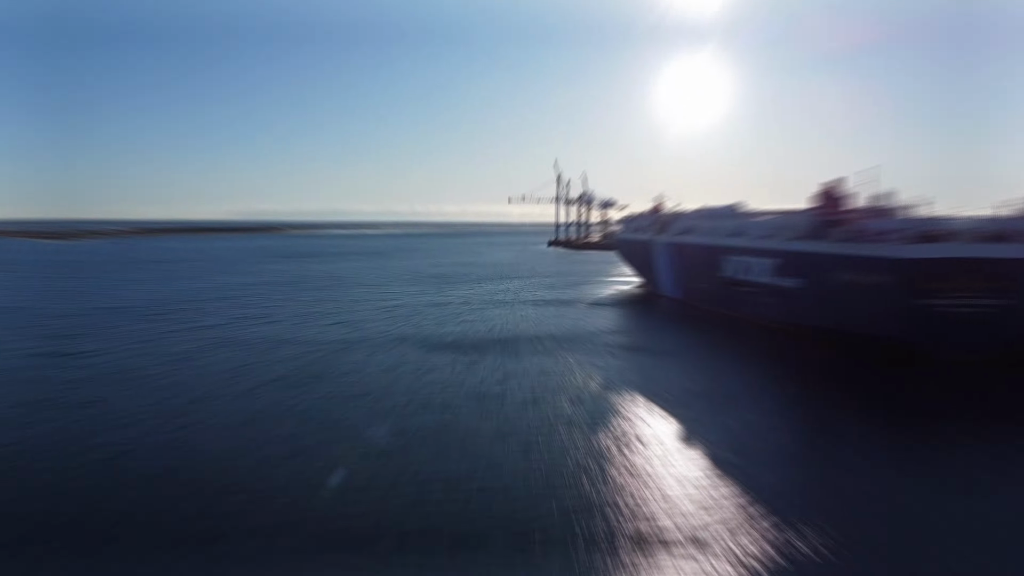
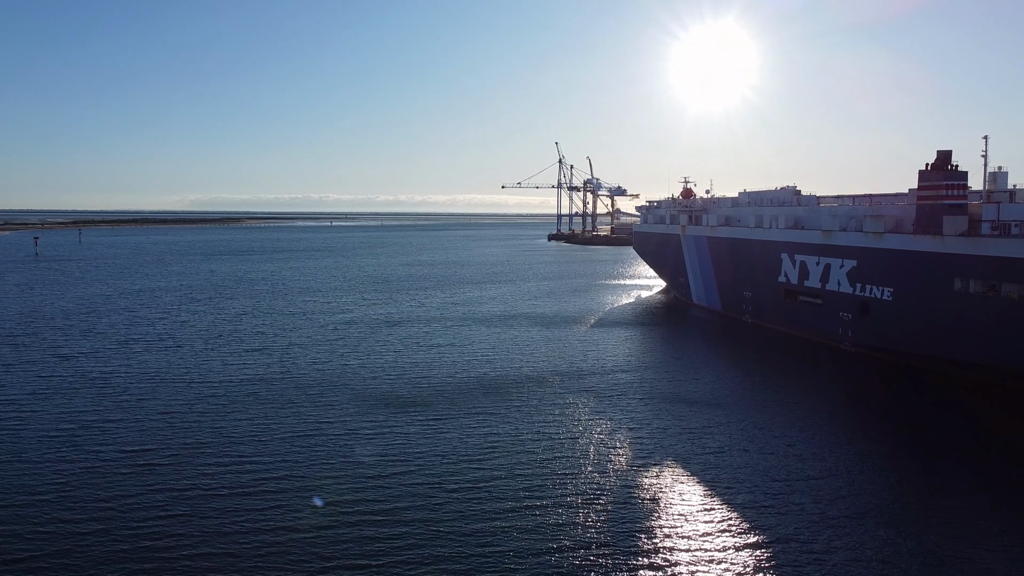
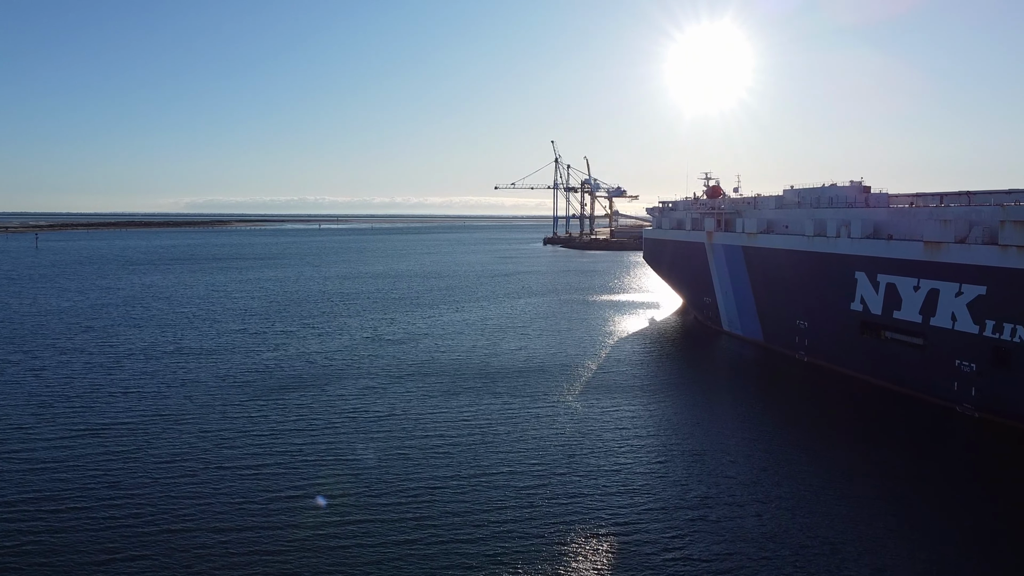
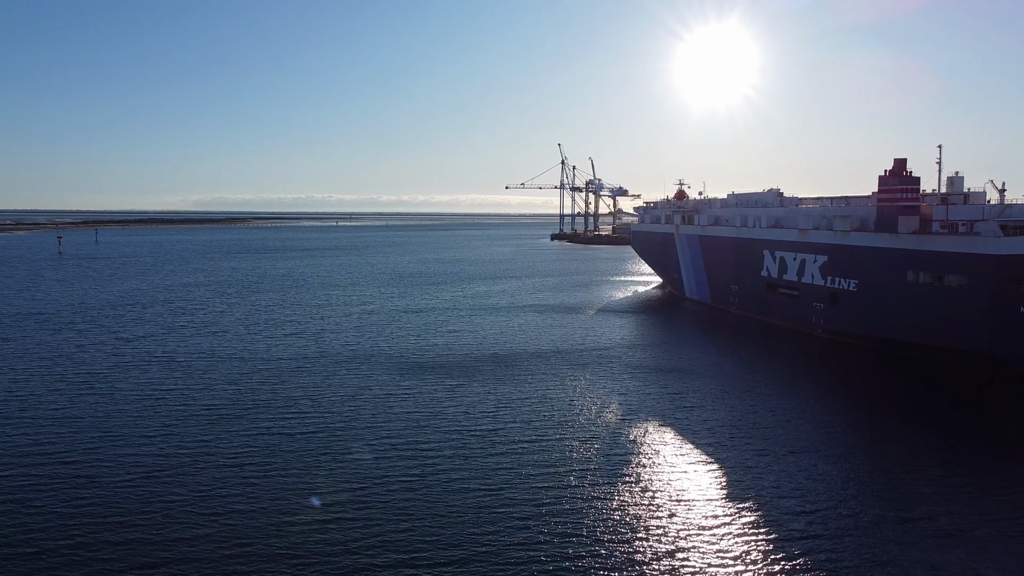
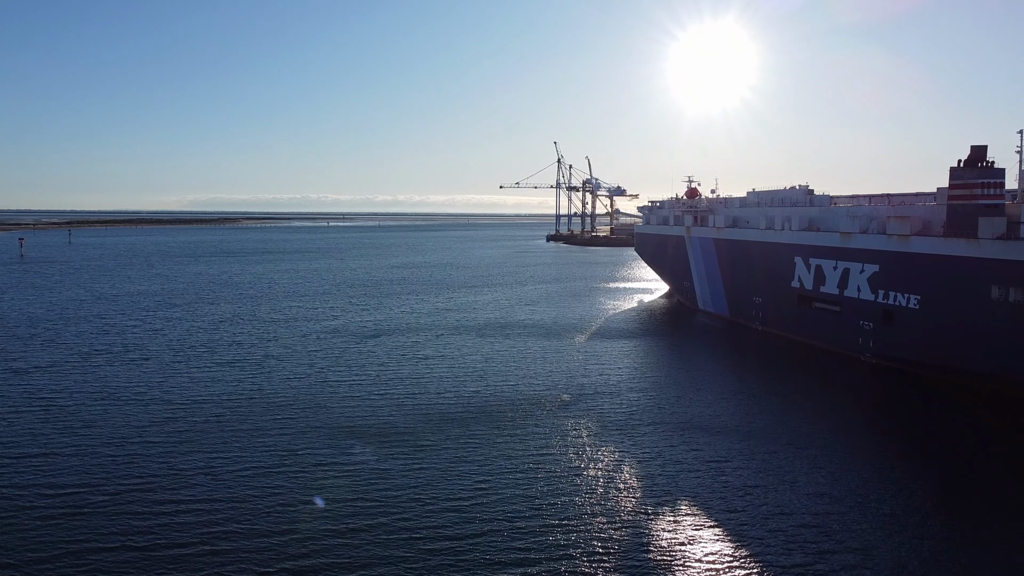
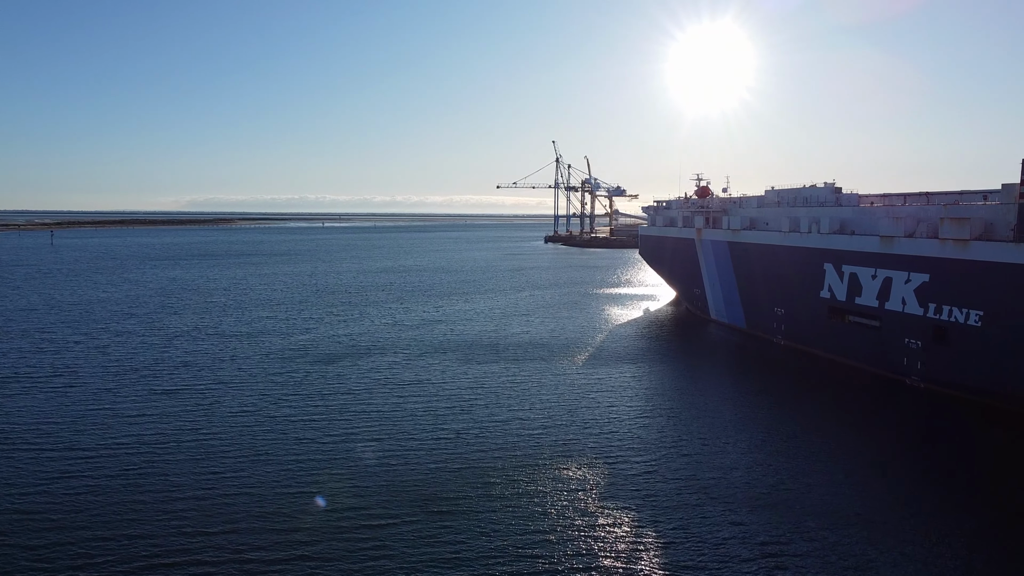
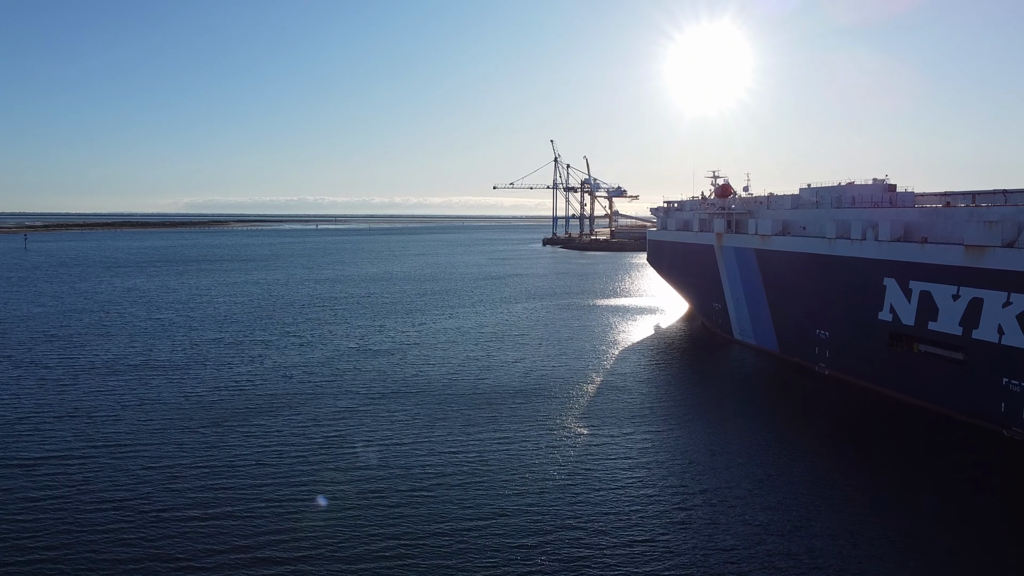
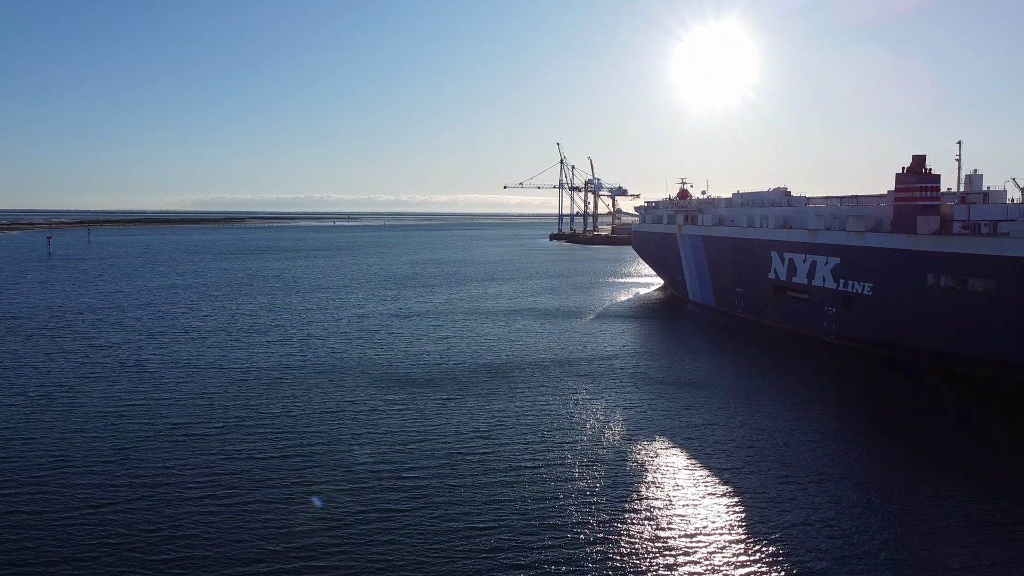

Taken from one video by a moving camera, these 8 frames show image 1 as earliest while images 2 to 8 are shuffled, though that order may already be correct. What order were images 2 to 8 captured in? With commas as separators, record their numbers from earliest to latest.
4, 8, 2, 5, 6, 3, 7
